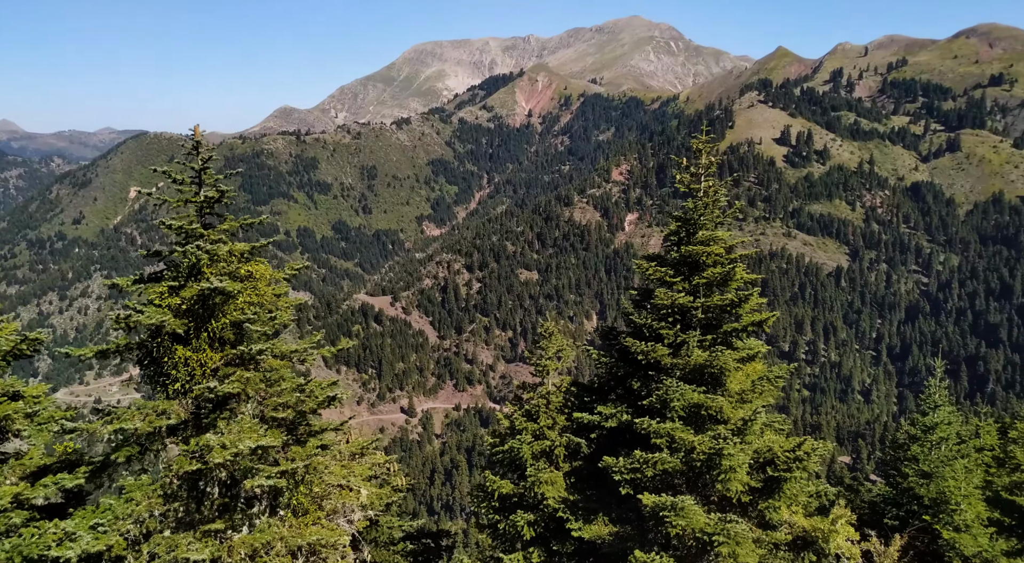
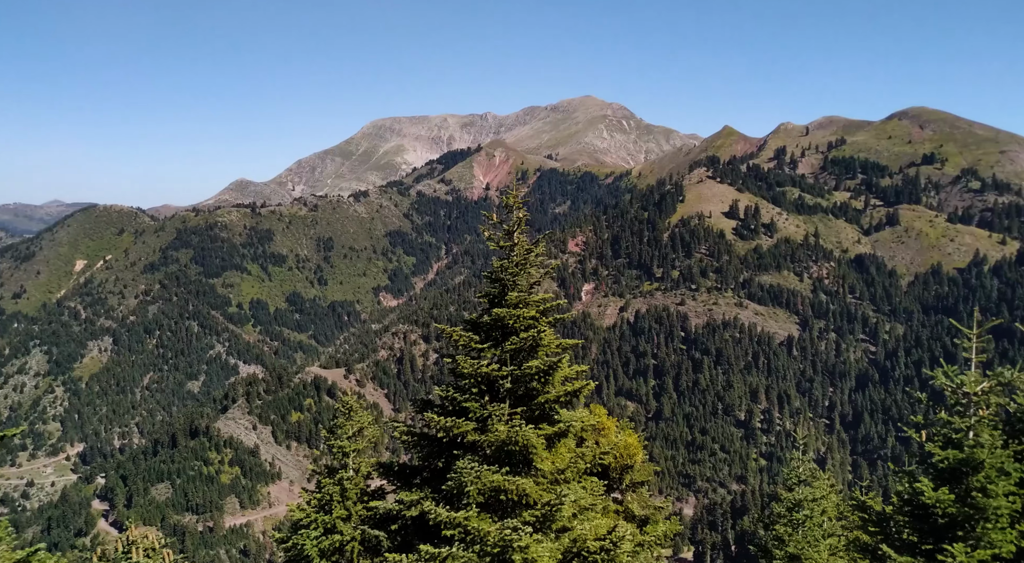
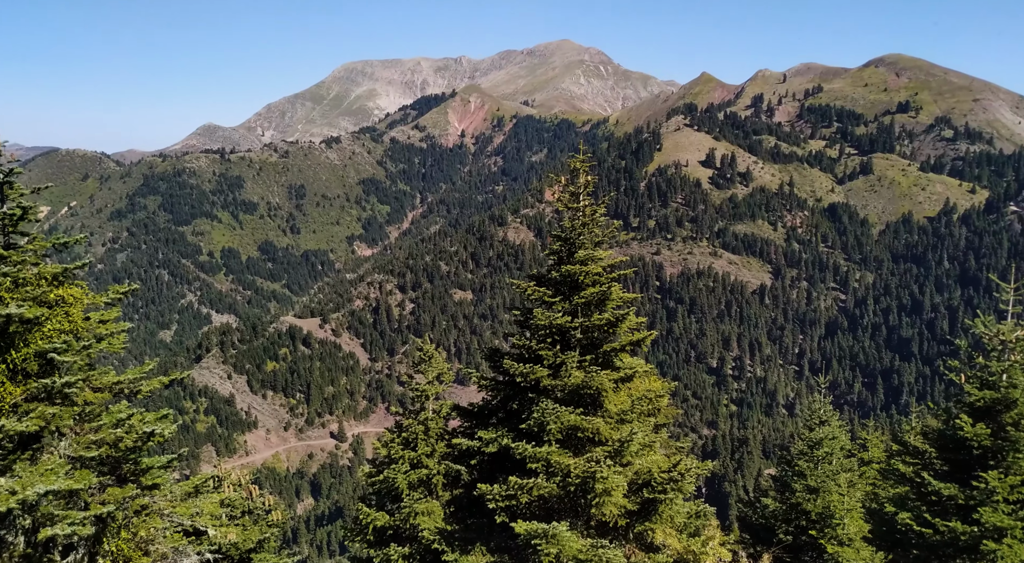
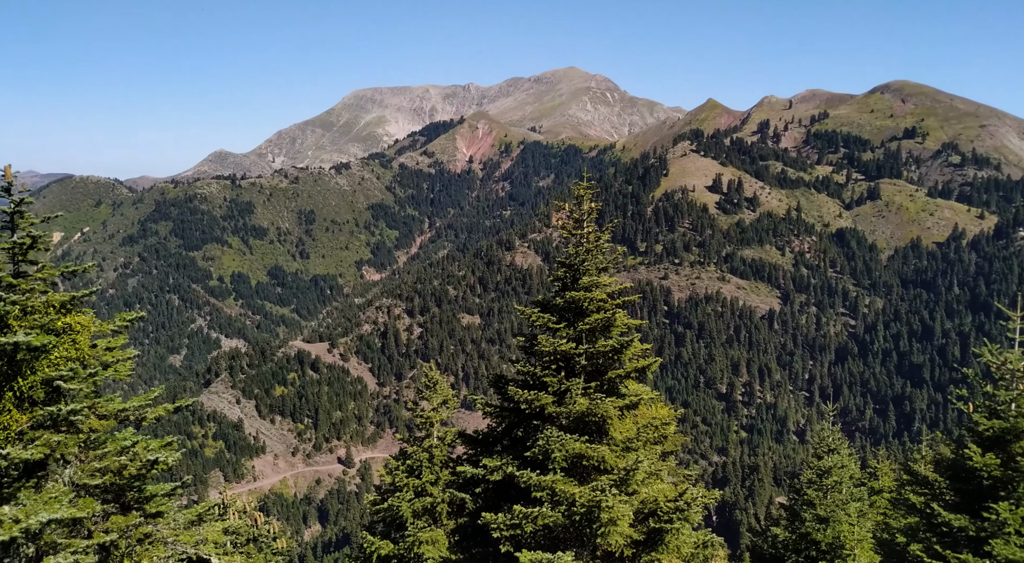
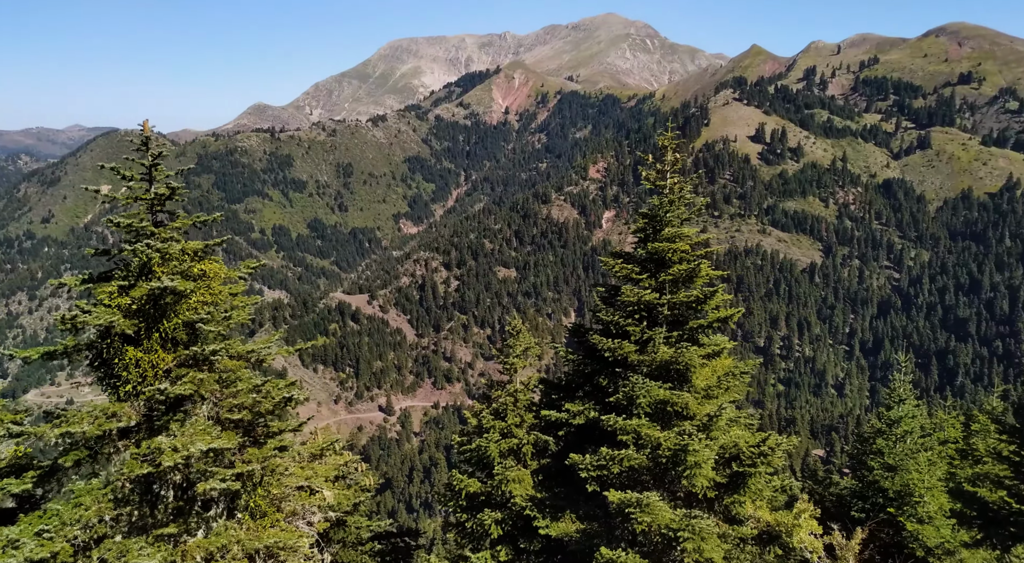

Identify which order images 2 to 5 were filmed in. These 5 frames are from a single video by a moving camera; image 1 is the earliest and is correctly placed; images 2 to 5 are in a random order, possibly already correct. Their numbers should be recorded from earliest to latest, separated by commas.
5, 3, 4, 2
